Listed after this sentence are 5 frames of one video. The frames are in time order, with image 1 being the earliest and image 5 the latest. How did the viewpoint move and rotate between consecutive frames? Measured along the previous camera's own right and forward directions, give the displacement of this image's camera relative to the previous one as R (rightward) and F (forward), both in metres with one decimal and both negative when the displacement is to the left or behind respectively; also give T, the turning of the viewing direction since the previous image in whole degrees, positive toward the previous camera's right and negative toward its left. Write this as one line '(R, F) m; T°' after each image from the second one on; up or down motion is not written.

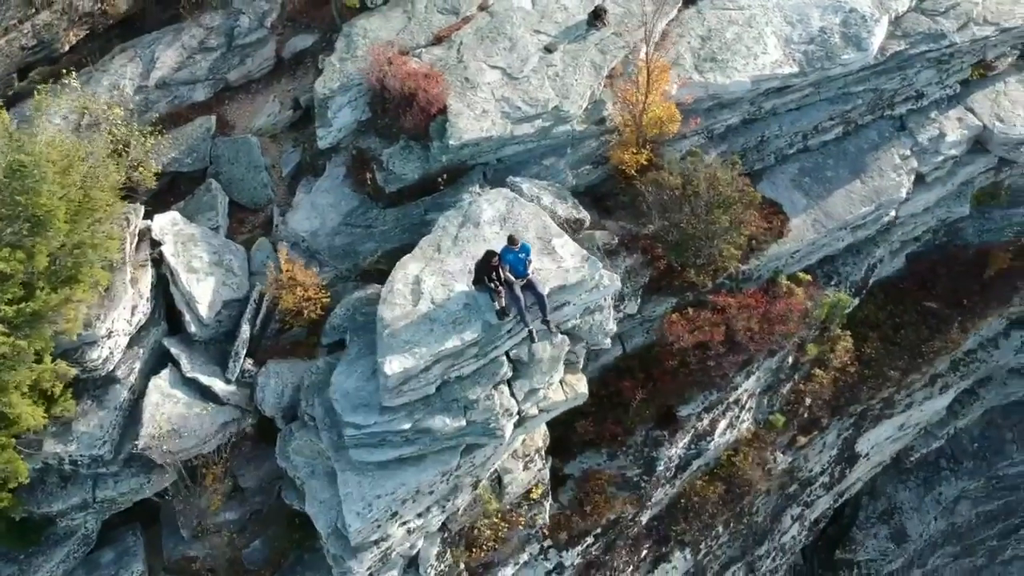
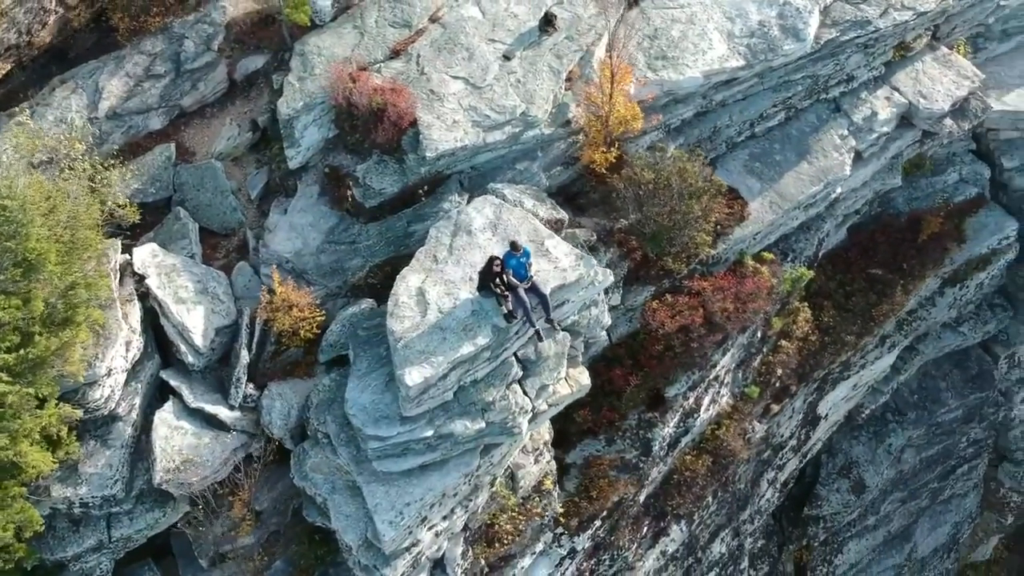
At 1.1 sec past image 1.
(-1.4, -0.4) m; +6°
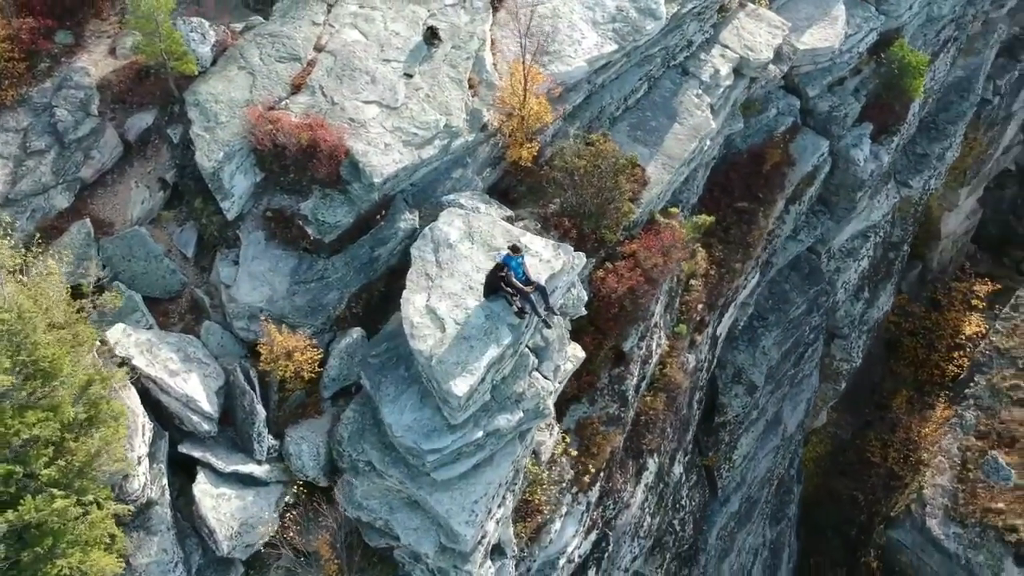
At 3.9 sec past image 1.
(-3.6, -0.7) m; +16°
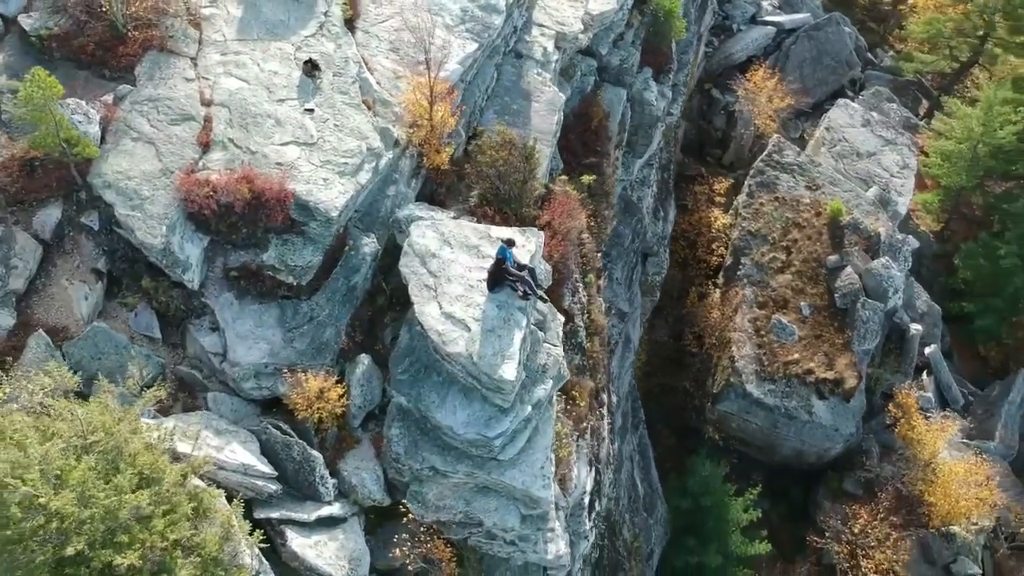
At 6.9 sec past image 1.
(-4.7, -0.7) m; +19°
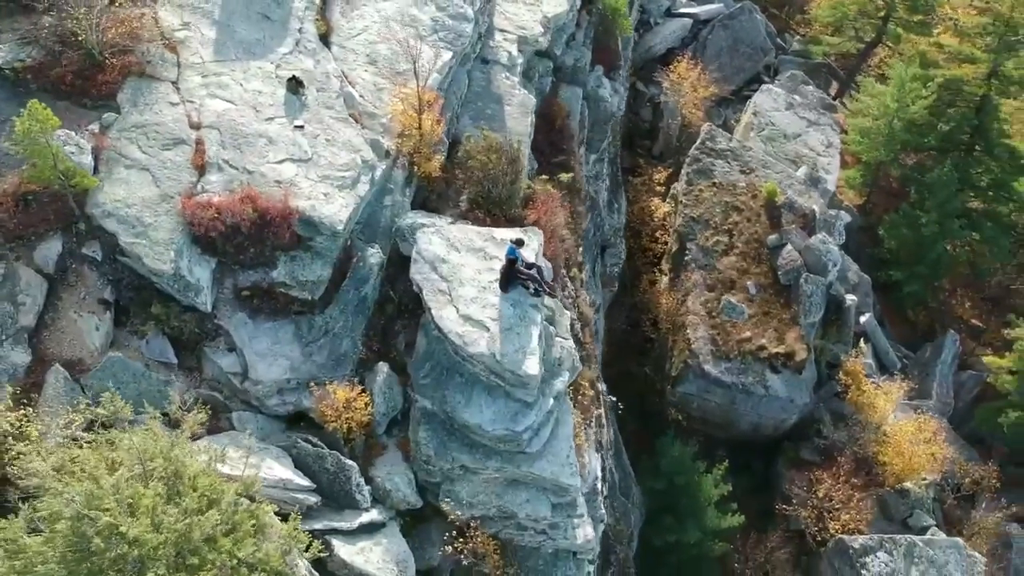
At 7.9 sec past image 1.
(-1.5, -0.4) m; +5°
